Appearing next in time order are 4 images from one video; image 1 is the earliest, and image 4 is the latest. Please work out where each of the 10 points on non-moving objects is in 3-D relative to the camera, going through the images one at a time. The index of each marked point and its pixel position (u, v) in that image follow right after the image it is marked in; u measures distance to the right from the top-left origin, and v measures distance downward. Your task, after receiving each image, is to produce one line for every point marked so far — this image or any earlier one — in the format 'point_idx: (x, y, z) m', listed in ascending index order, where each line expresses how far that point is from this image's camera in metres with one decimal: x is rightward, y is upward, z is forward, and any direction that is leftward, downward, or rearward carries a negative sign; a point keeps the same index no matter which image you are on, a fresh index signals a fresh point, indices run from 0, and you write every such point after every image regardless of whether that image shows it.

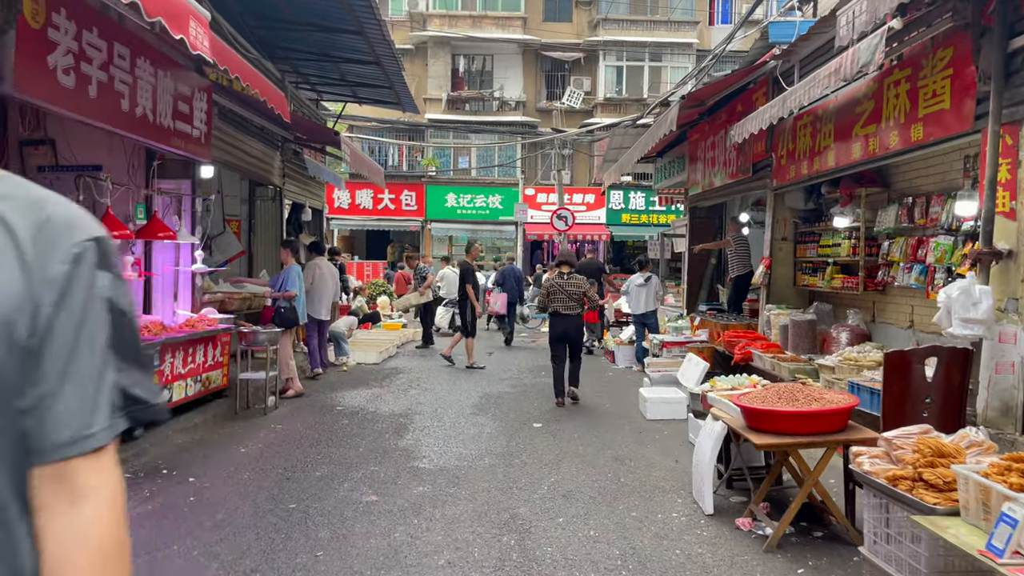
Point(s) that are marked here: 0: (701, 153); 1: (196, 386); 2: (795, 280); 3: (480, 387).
0: (+2.7, +1.9, +11.2) m
1: (-2.6, -0.8, +6.4) m
2: (+2.9, +0.1, +8.2) m
3: (-0.4, -1.1, +8.8) m
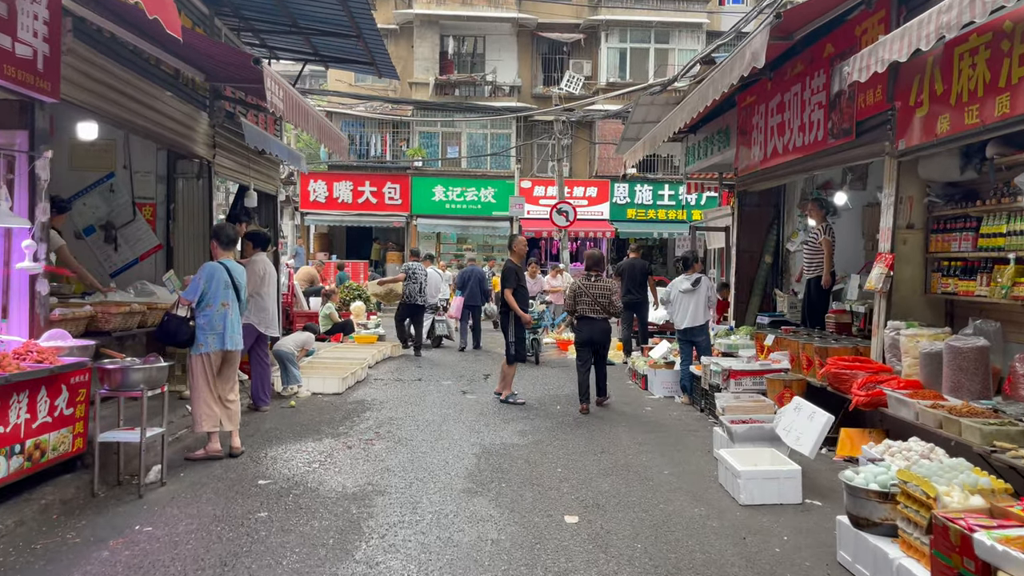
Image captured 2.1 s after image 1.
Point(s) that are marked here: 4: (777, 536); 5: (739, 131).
0: (+2.7, +1.9, +8.7) m
1: (-2.5, -0.9, +3.9) m
2: (+3.0, 0.0, +5.7) m
3: (-0.3, -1.2, +6.3) m
4: (+1.3, -1.2, +4.0) m
5: (+2.7, +1.9, +9.3) m
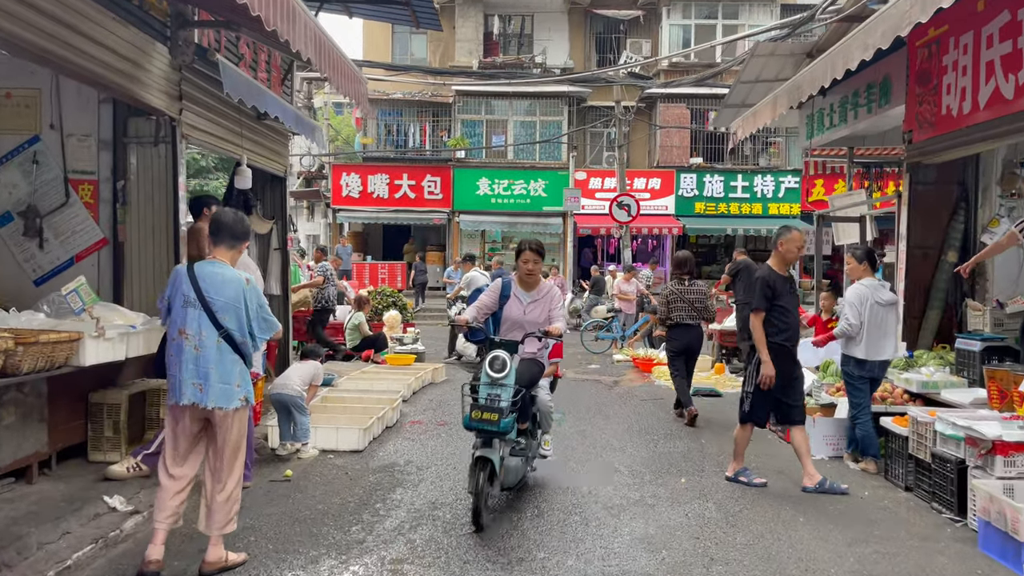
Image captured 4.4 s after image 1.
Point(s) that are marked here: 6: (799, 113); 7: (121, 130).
0: (+3.4, +1.8, +6.1) m
1: (-2.0, -0.9, +1.5) m
2: (+3.6, -0.1, +3.1) m
3: (+0.3, -1.2, +3.8) m
4: (+1.8, -1.3, +1.4) m
5: (+3.4, +1.8, +6.7) m
6: (+3.5, +2.2, +9.7) m
7: (-2.7, +1.1, +5.5) m
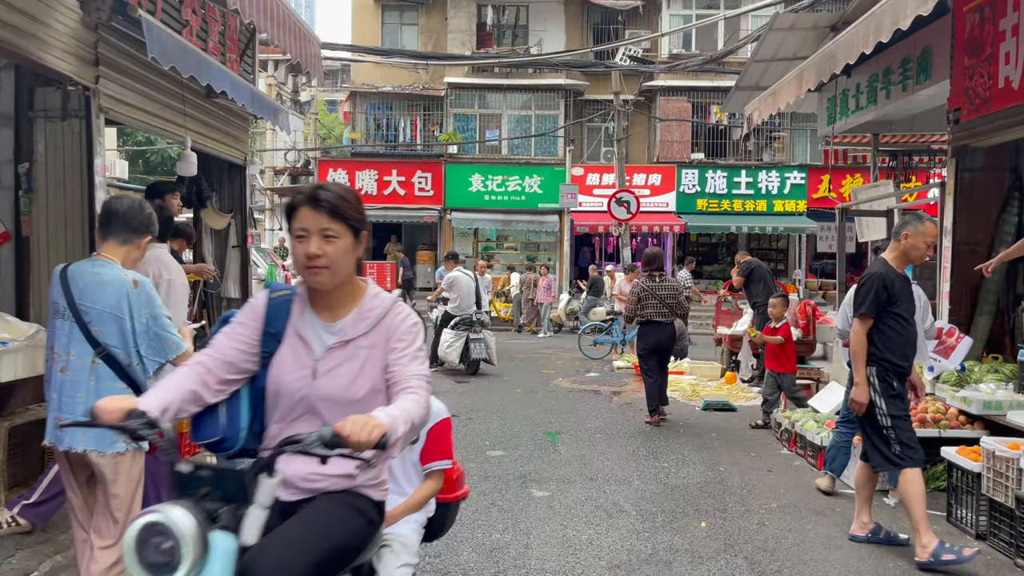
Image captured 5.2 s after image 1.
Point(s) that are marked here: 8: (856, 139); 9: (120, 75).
0: (+3.3, +1.8, +5.2) m
1: (-2.1, -1.0, +0.6) m
2: (+3.5, -0.1, +2.2) m
3: (+0.2, -1.3, +2.9) m
4: (+1.7, -1.3, +0.5) m
5: (+3.3, +1.8, +5.8) m
6: (+3.4, +2.2, +8.9) m
7: (-2.8, +1.1, +4.6) m
8: (+3.8, +1.7, +8.8) m
9: (-2.3, +1.3, +4.7) m
